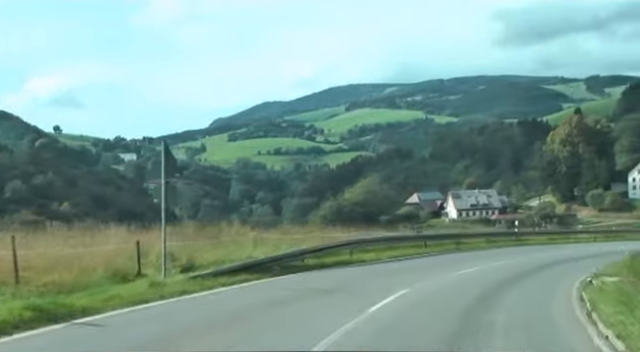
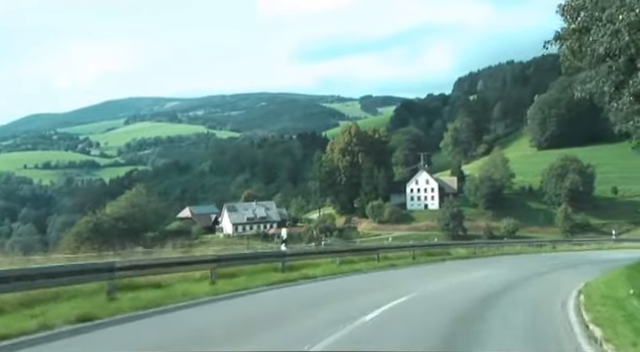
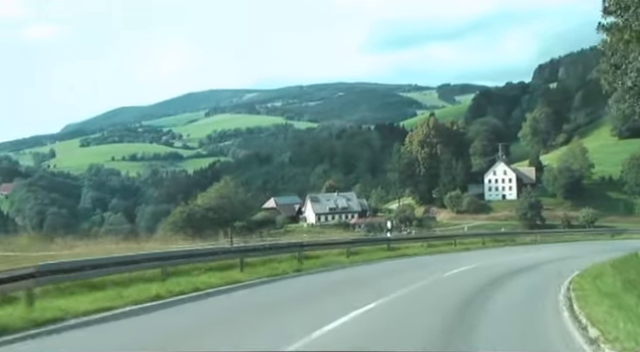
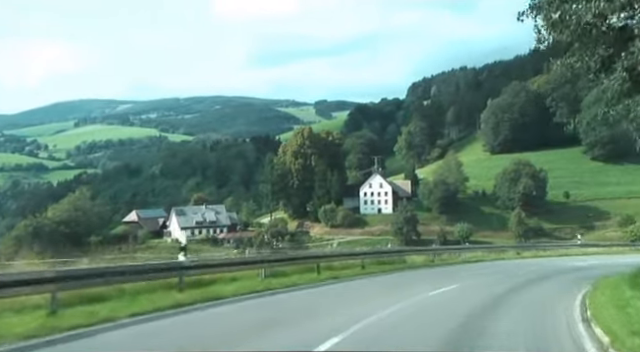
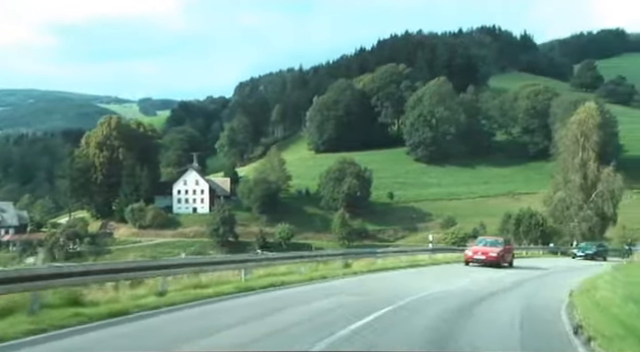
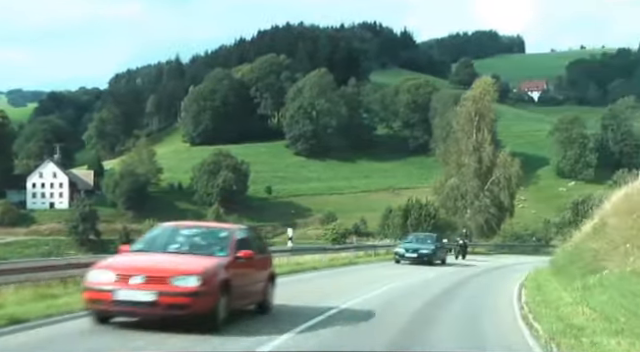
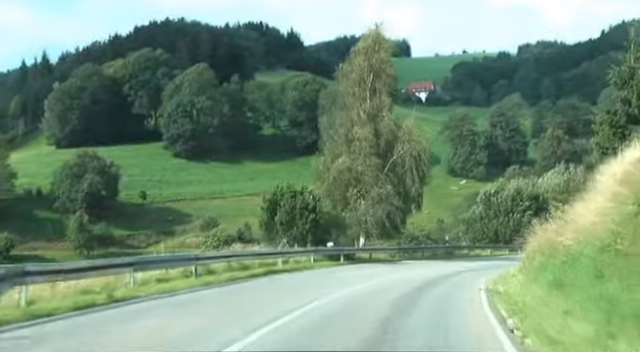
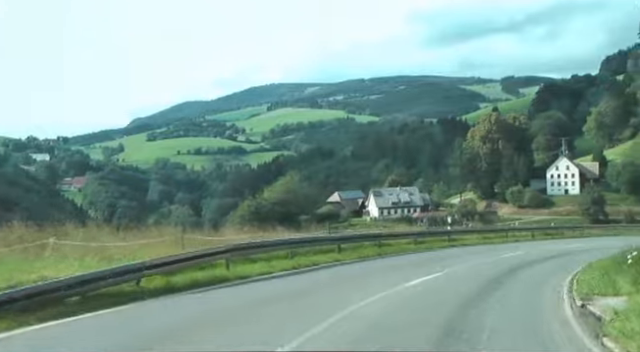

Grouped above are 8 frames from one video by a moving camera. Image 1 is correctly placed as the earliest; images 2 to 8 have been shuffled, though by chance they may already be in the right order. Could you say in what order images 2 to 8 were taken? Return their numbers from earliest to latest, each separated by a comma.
8, 3, 2, 4, 5, 6, 7
